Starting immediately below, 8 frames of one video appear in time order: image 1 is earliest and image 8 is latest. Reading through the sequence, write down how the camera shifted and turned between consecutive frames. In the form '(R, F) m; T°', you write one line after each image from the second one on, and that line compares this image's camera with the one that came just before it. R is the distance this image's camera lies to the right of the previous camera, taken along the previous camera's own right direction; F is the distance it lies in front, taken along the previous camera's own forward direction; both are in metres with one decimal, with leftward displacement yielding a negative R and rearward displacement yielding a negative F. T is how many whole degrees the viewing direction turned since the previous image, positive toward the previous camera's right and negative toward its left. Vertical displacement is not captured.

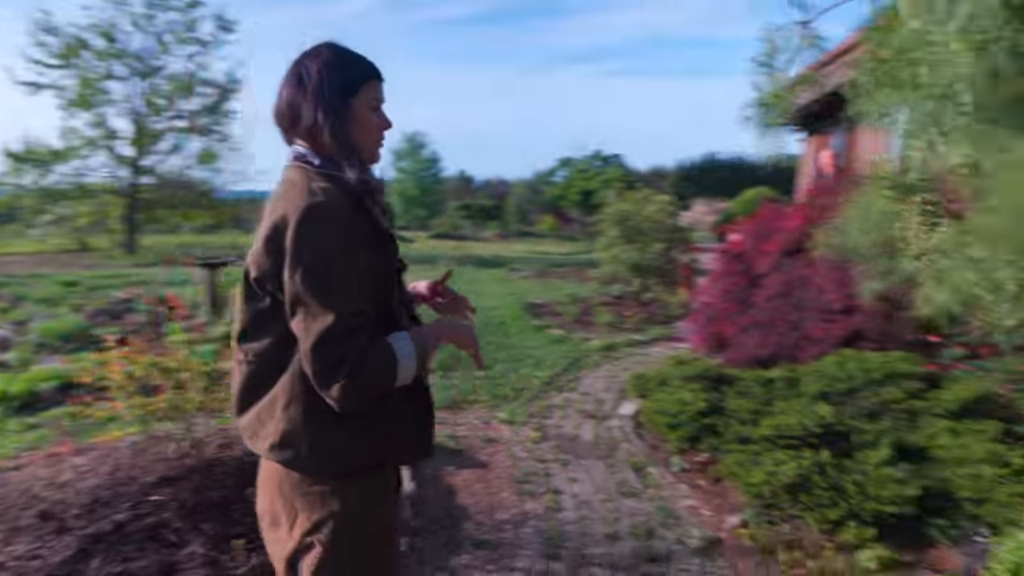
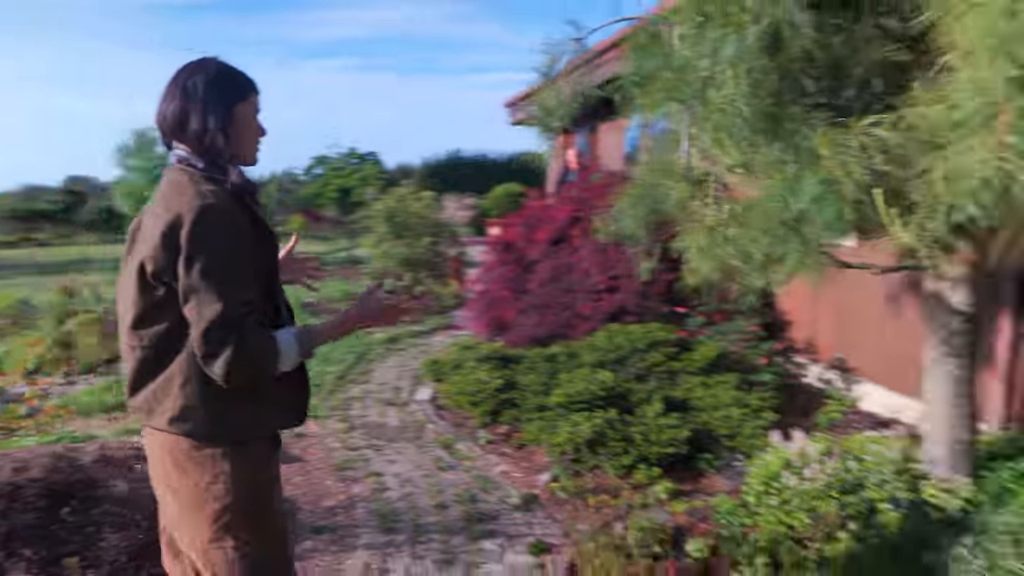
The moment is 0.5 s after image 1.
(-0.4, -0.2) m; +18°
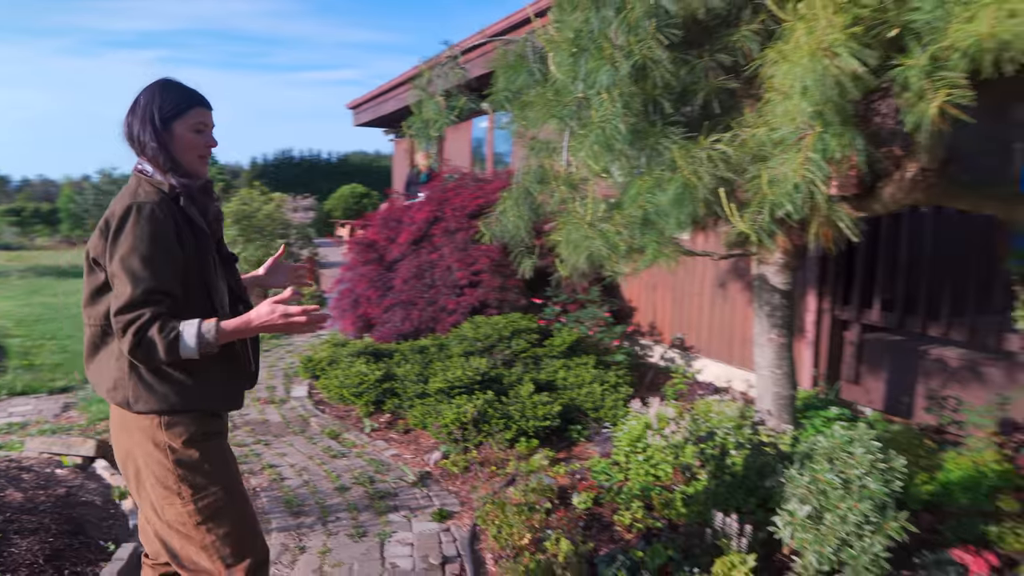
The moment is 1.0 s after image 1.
(-0.3, -0.3) m; +12°
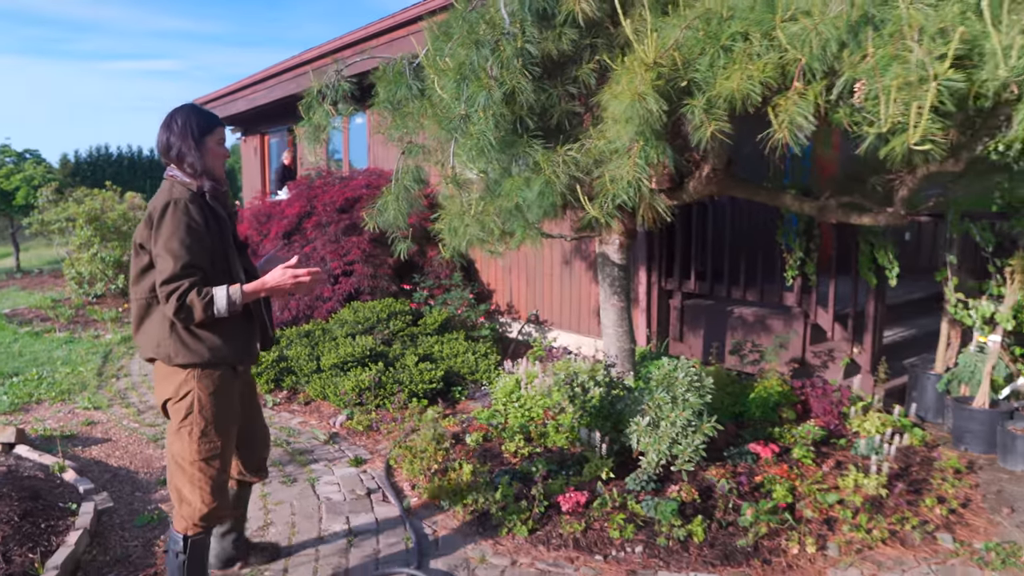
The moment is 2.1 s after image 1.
(-0.3, -0.8) m; +12°
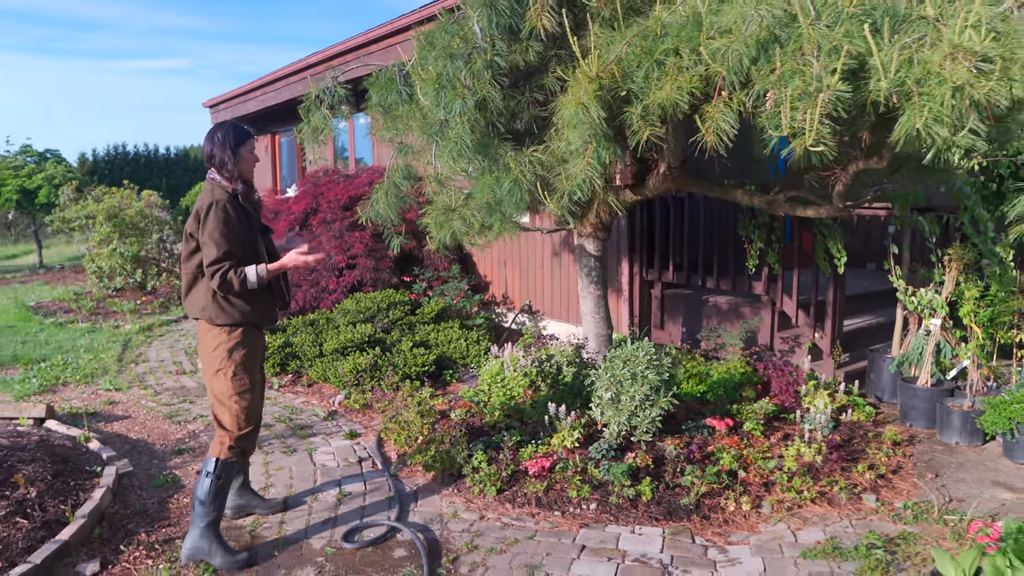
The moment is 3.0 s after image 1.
(+0.2, -0.4) m; -1°
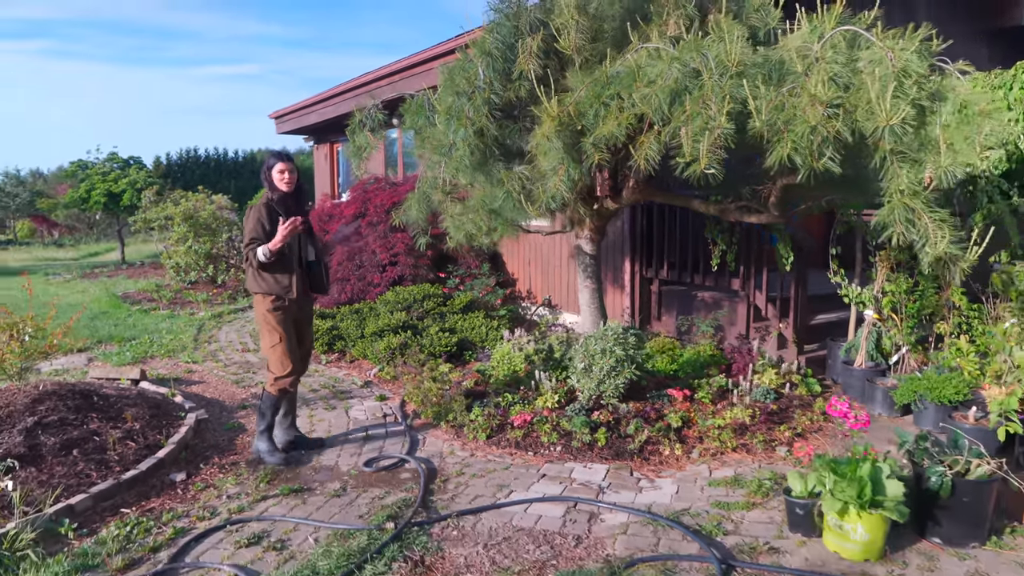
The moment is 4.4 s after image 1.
(+0.4, -1.0) m; -4°
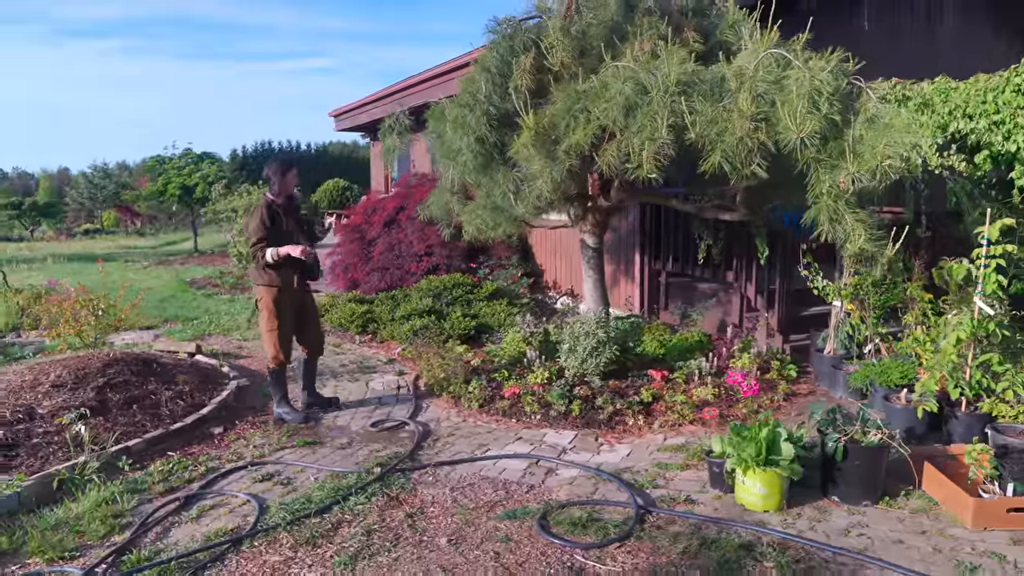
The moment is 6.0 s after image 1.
(+0.5, -0.6) m; -5°
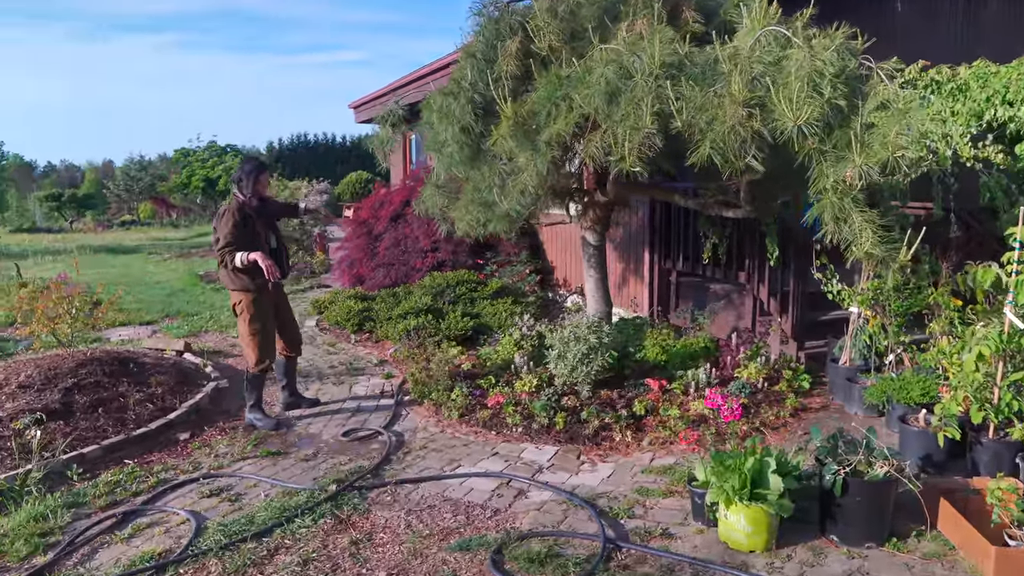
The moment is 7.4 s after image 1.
(+0.3, +0.4) m; -3°
